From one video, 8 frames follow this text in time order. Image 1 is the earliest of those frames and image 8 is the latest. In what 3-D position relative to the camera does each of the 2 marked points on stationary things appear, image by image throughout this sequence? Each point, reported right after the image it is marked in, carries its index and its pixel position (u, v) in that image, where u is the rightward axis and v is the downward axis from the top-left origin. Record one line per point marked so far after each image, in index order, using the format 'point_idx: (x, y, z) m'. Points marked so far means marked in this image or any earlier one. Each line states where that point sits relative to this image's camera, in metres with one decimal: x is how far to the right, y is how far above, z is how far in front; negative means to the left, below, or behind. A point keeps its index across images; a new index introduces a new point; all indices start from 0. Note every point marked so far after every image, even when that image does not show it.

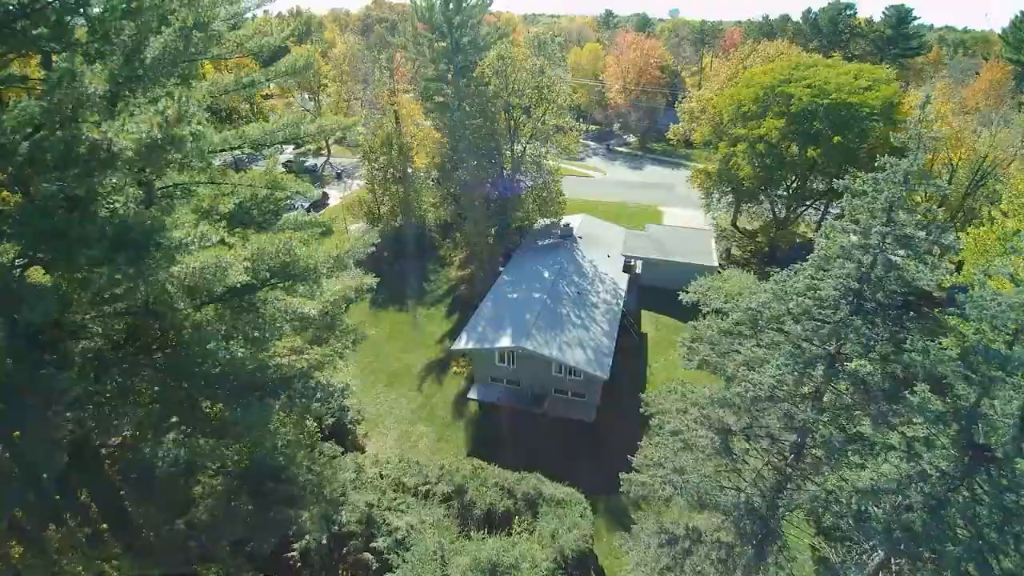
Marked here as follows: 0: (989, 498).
0: (+7.4, -3.2, +5.3) m
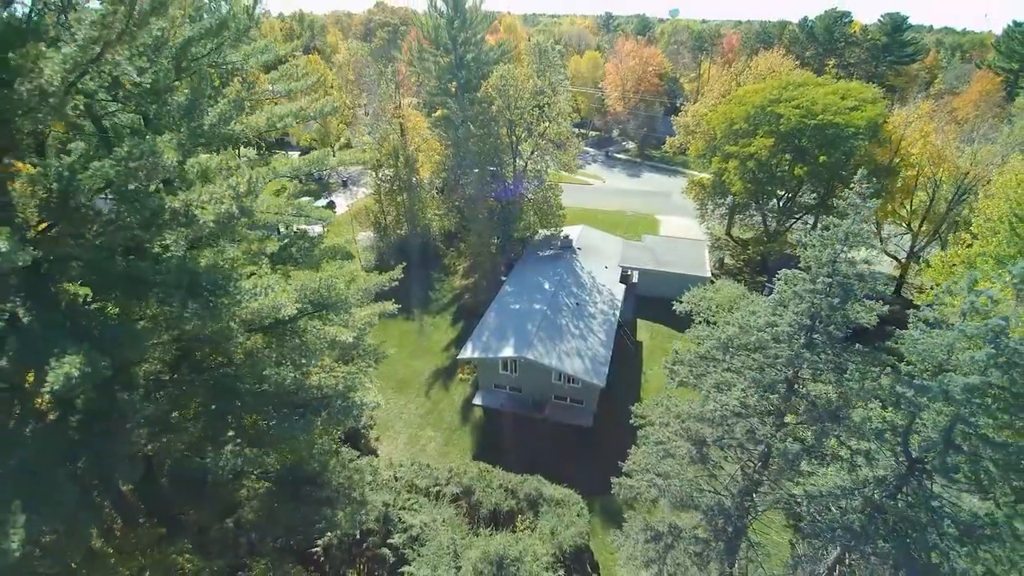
0: (+7.5, -3.9, +6.3) m
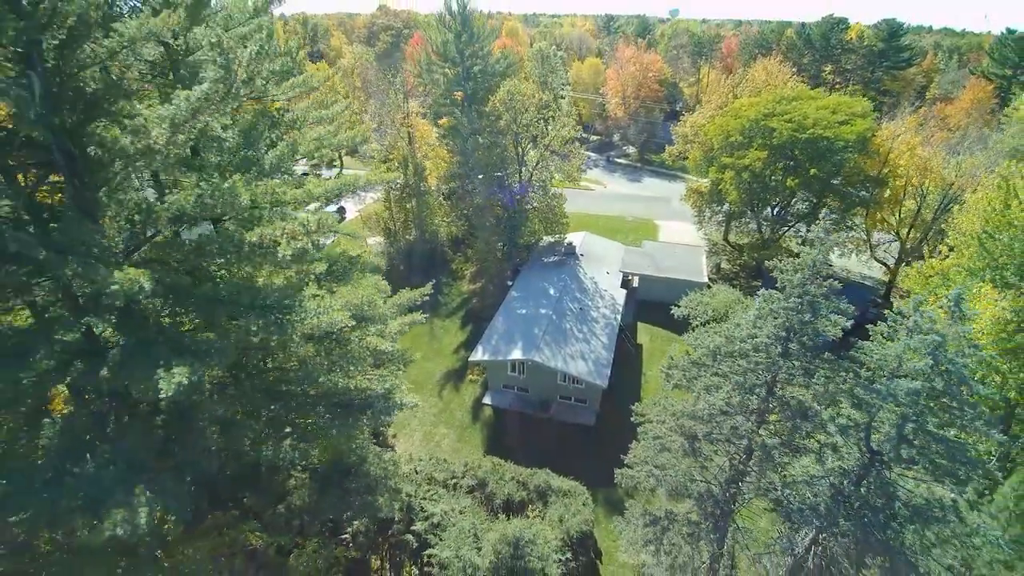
0: (+7.9, -4.3, +7.4) m
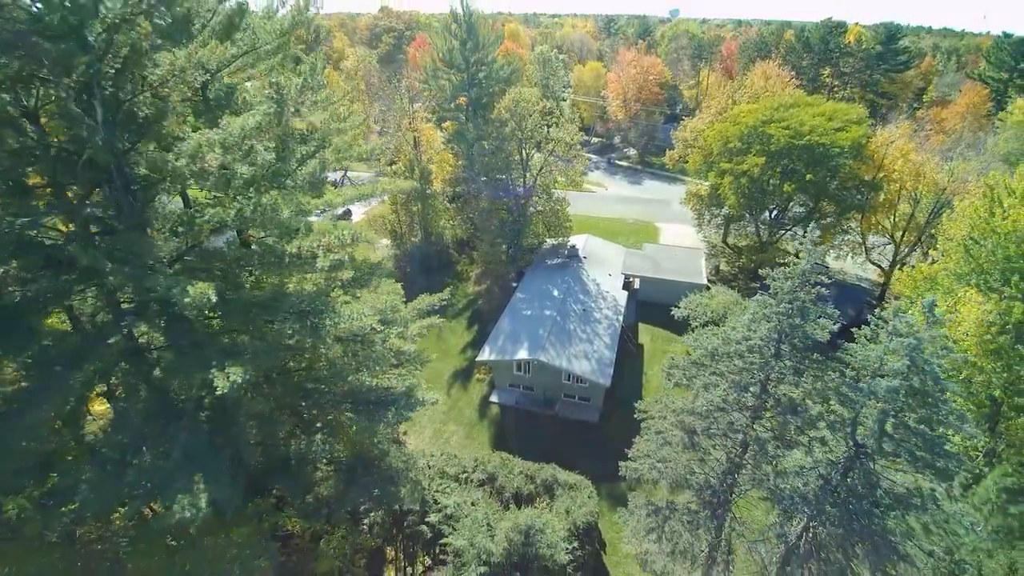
0: (+8.2, -4.4, +8.1) m
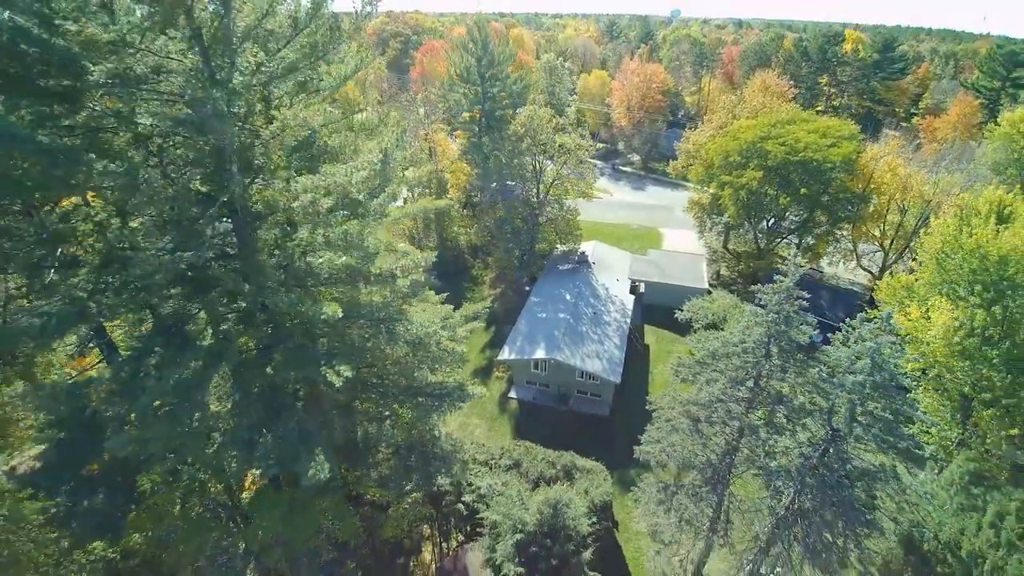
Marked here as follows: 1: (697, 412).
0: (+9.3, -4.8, +9.8) m
1: (+6.1, -4.1, +11.3) m
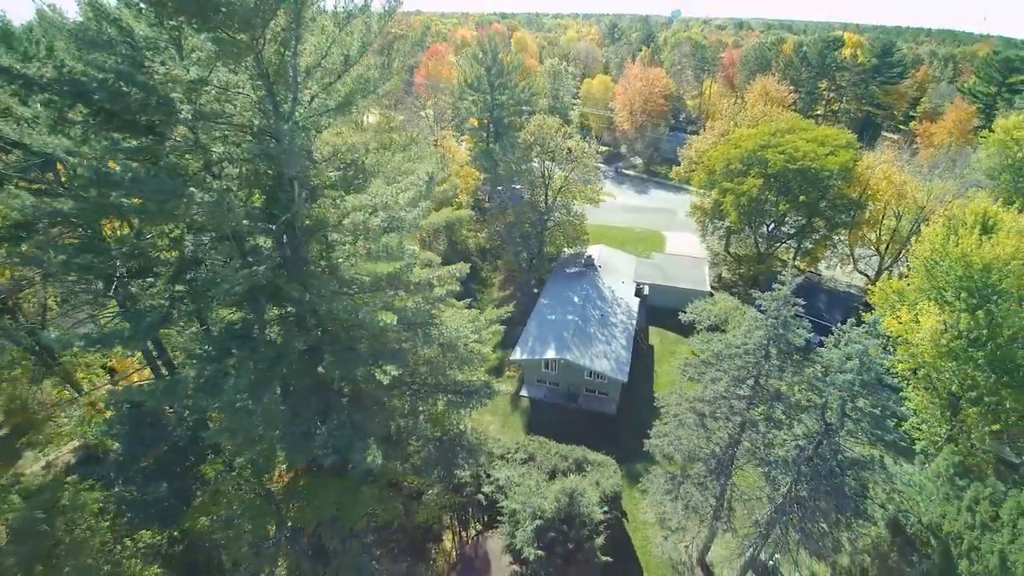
0: (+10.0, -5.0, +10.8) m
1: (+6.8, -4.3, +12.3) m
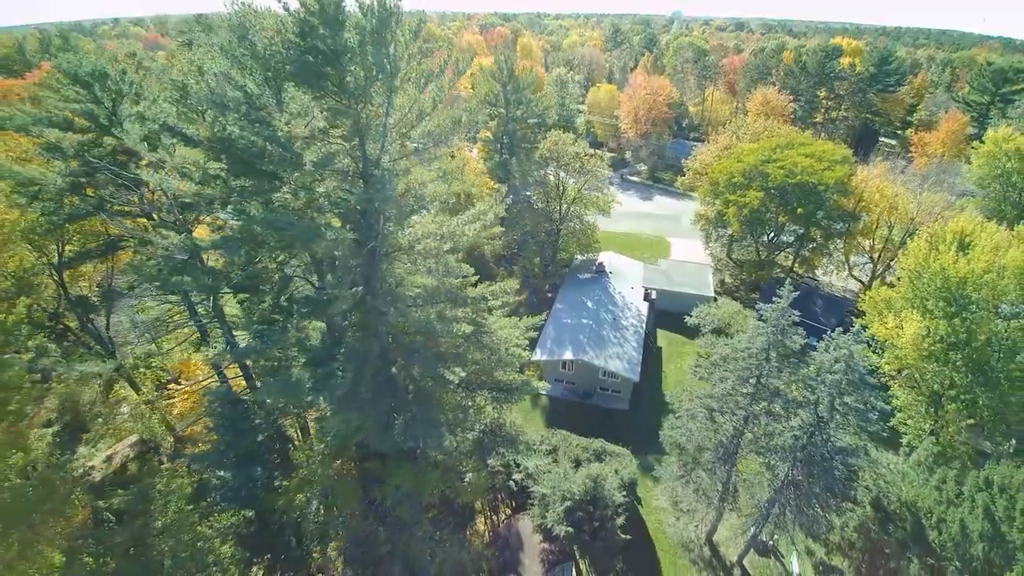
0: (+11.4, -5.5, +12.7) m
1: (+8.2, -4.8, +14.1) m
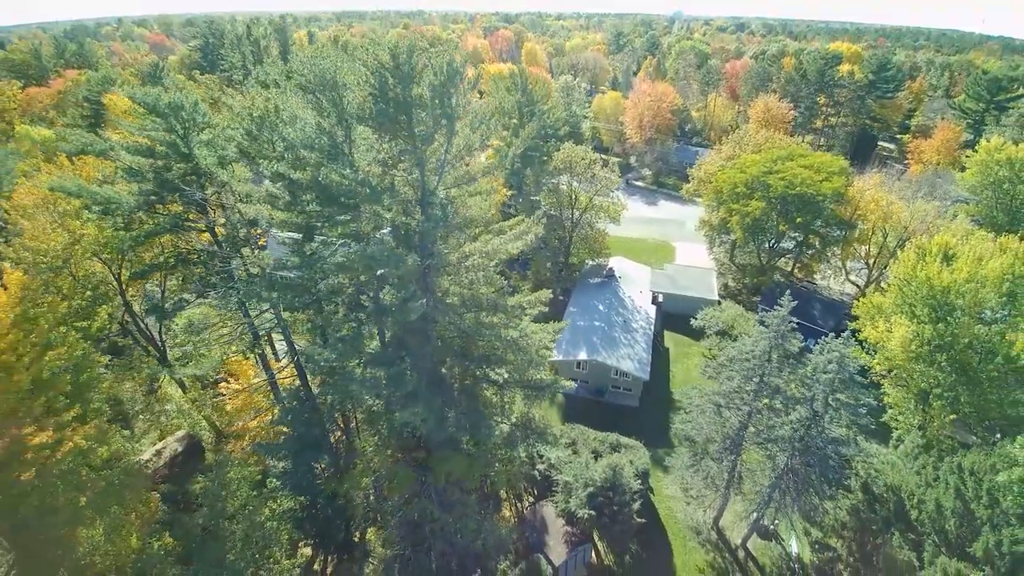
0: (+12.7, -5.9, +14.3) m
1: (+9.5, -5.1, +15.8) m
